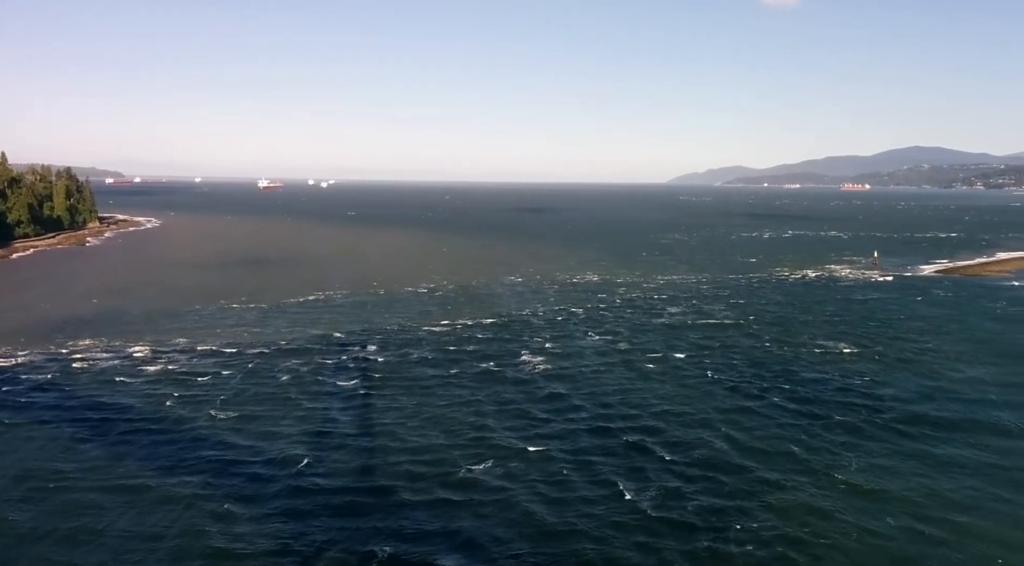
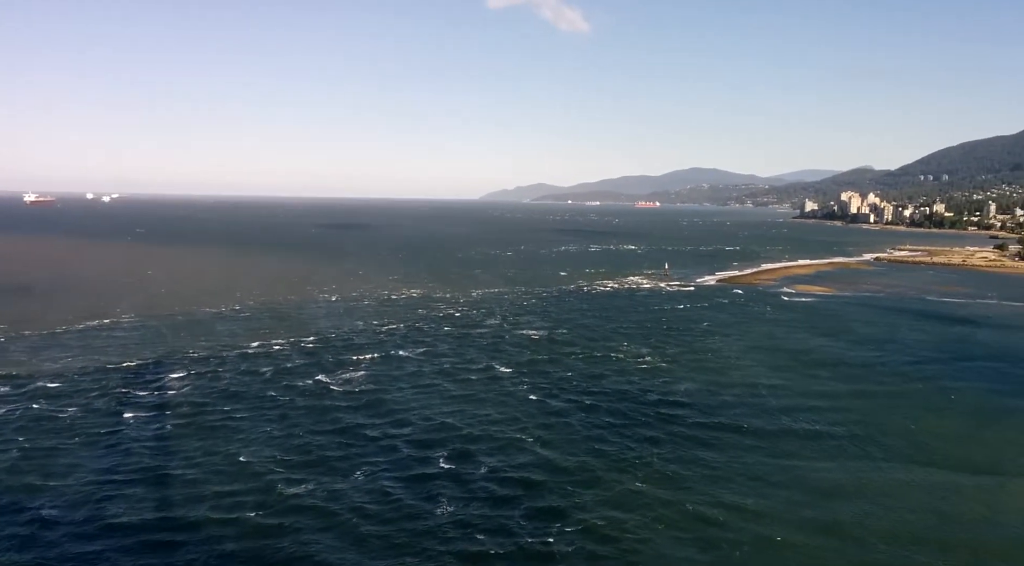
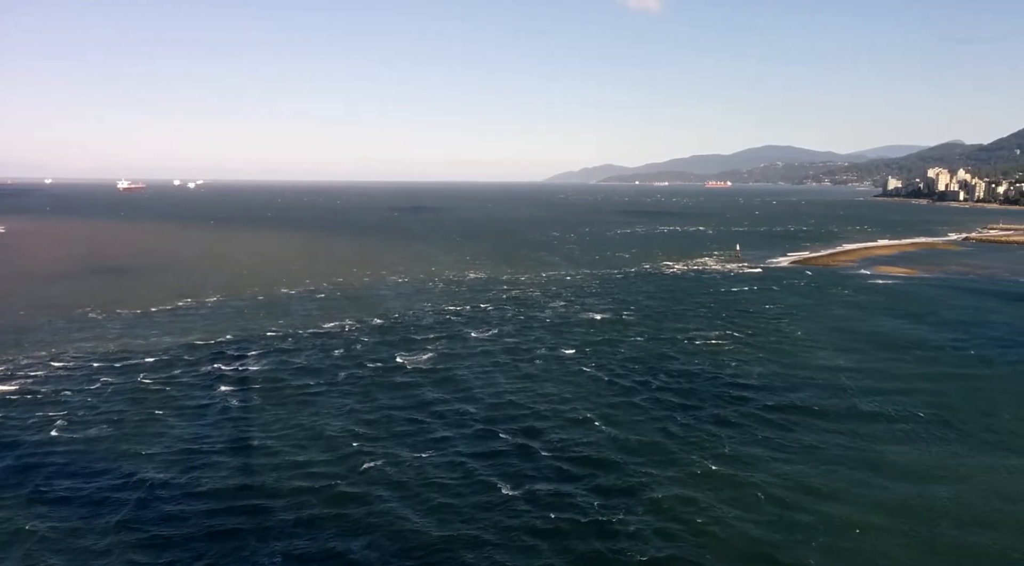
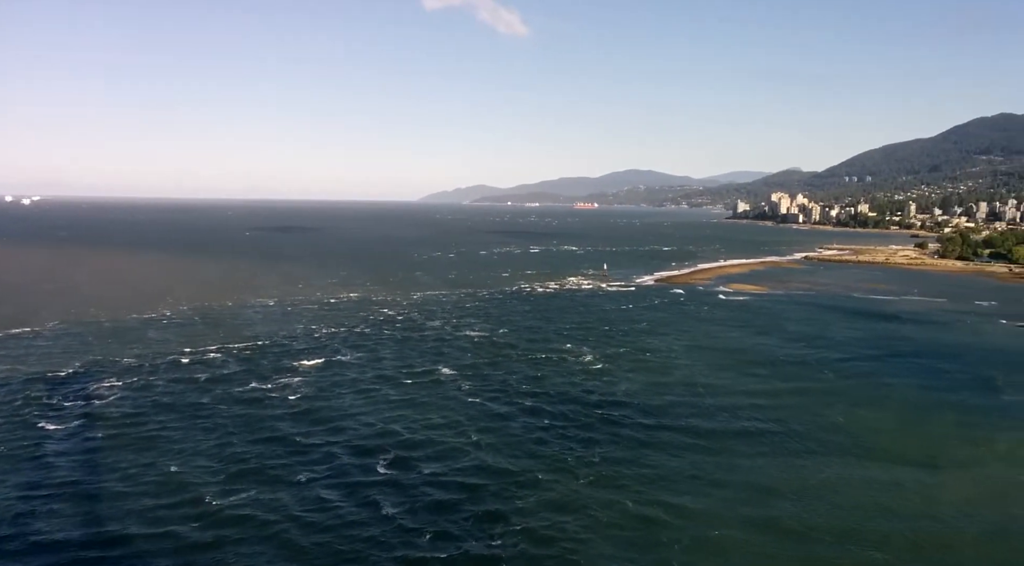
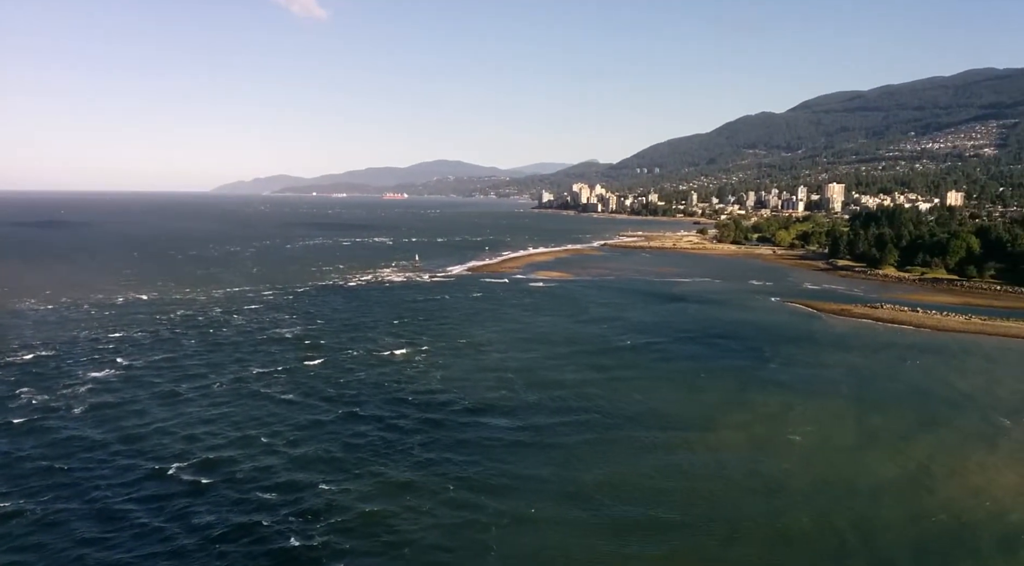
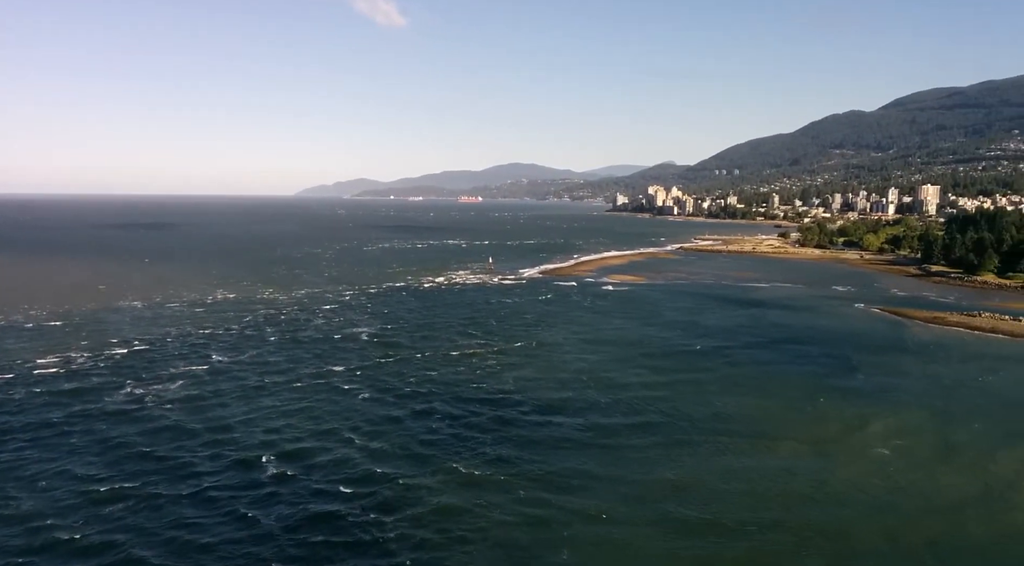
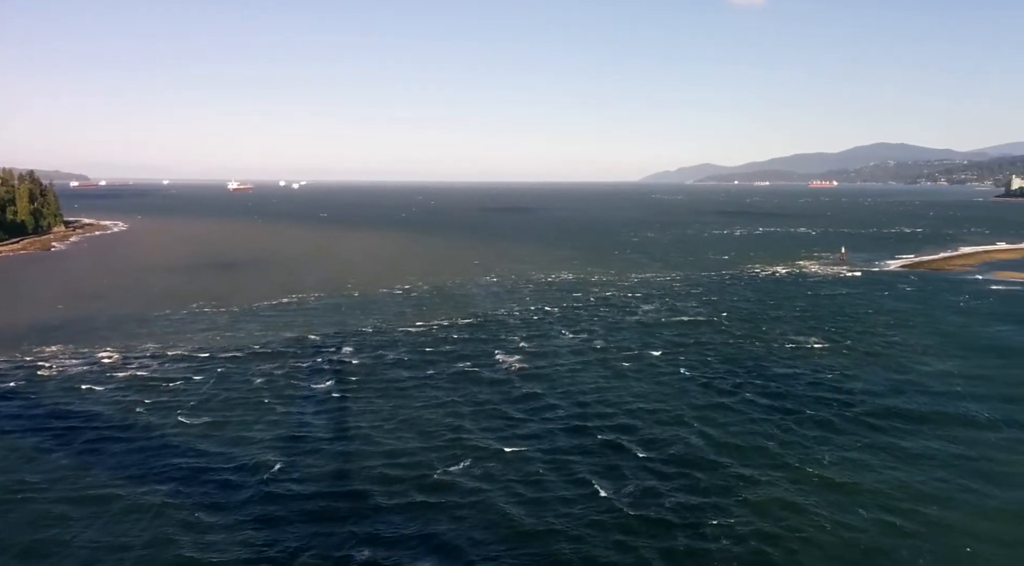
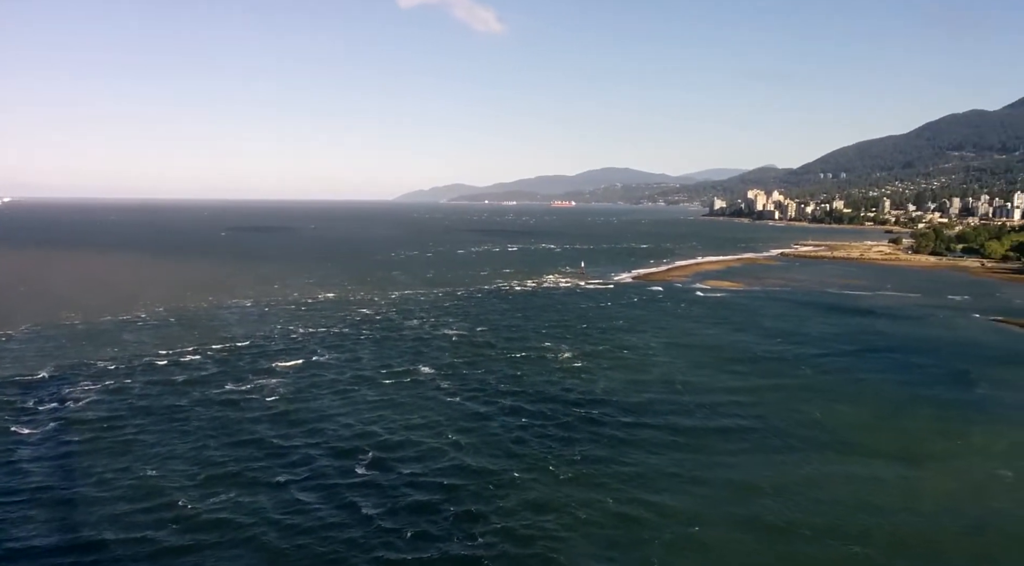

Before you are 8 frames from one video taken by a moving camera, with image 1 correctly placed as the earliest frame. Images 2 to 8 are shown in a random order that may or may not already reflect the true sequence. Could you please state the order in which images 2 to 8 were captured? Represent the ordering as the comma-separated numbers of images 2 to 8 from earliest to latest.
7, 3, 2, 4, 8, 6, 5
